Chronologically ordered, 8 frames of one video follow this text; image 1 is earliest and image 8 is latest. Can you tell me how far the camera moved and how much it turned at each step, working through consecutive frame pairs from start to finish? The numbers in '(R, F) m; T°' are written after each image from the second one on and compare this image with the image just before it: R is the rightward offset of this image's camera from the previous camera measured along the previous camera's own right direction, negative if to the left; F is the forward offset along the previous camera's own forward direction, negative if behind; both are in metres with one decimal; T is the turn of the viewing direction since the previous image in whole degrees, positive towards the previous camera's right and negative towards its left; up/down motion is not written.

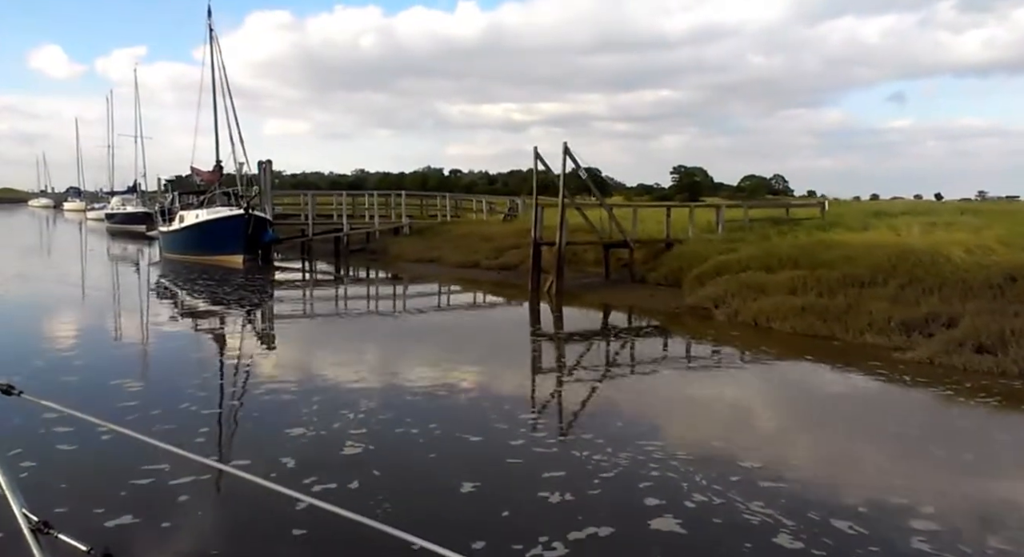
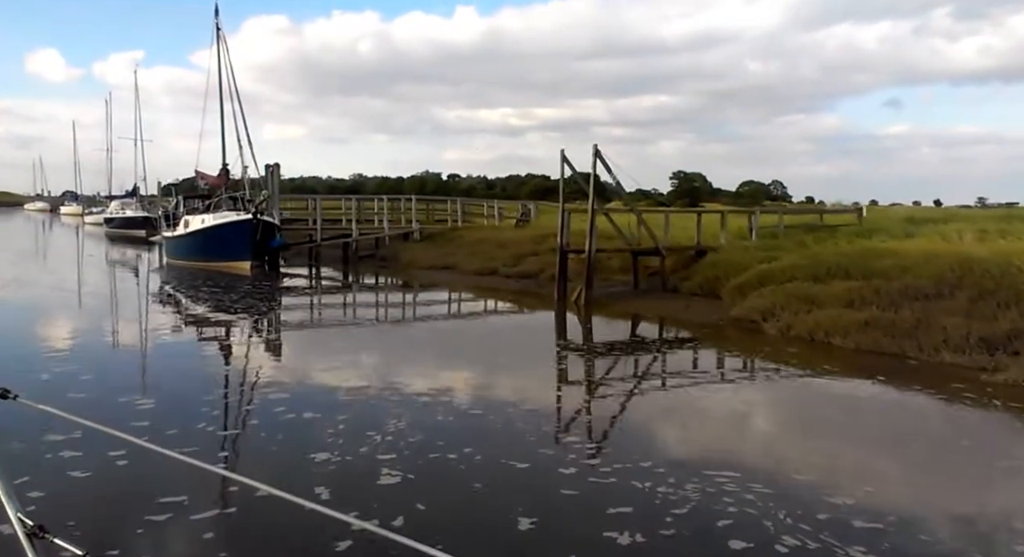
(-0.5, +0.8) m; 0°
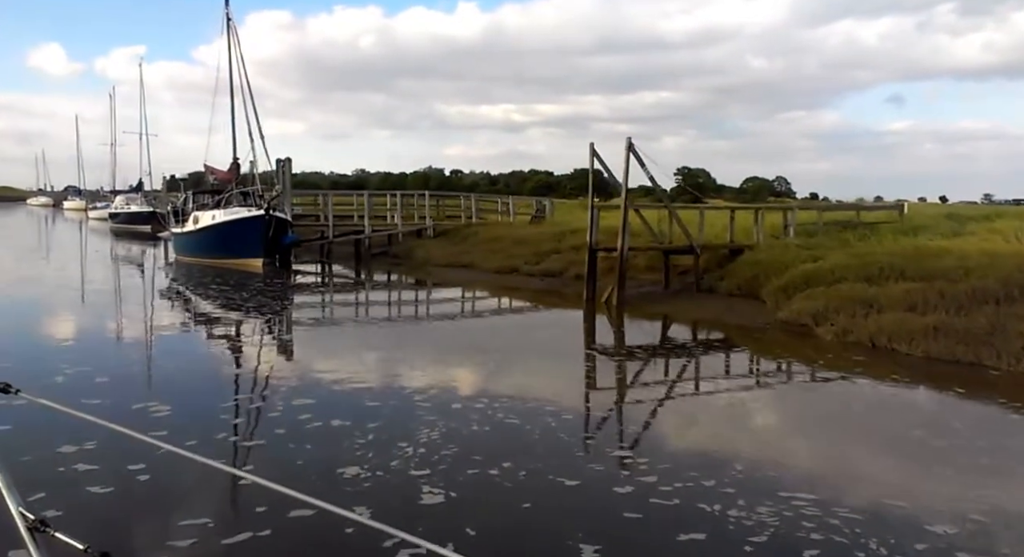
(-0.5, +0.7) m; 0°
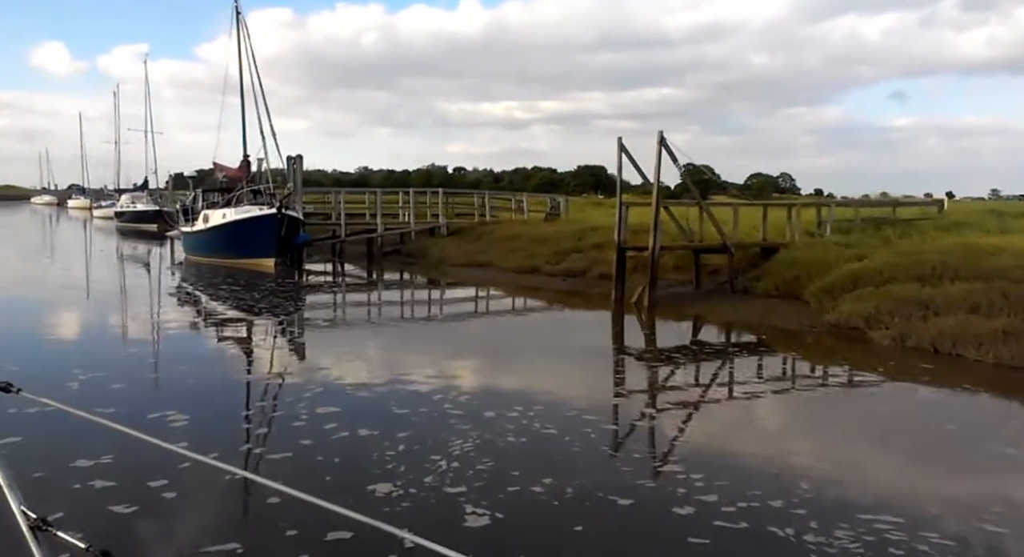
(-0.4, +0.6) m; 0°
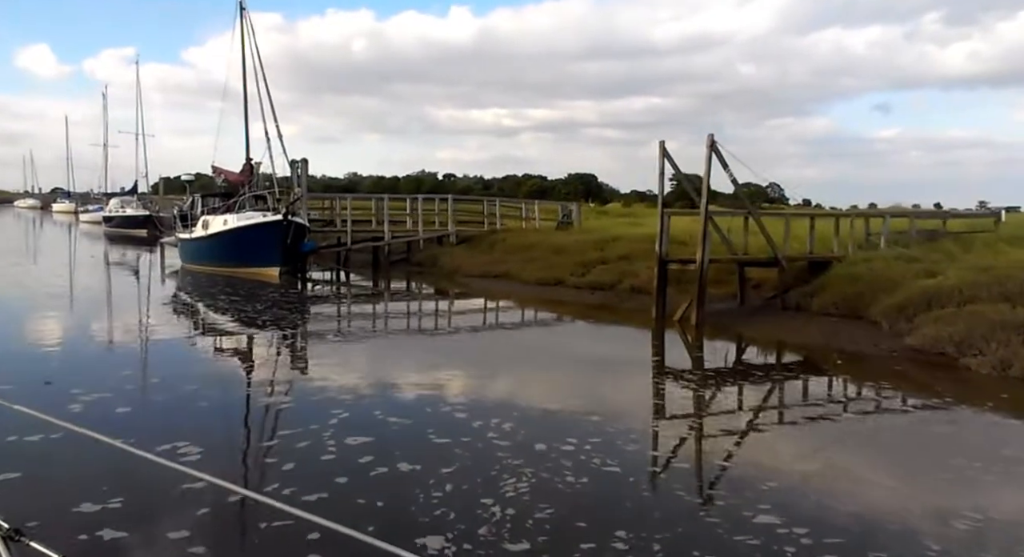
(-0.7, +1.1) m; +1°
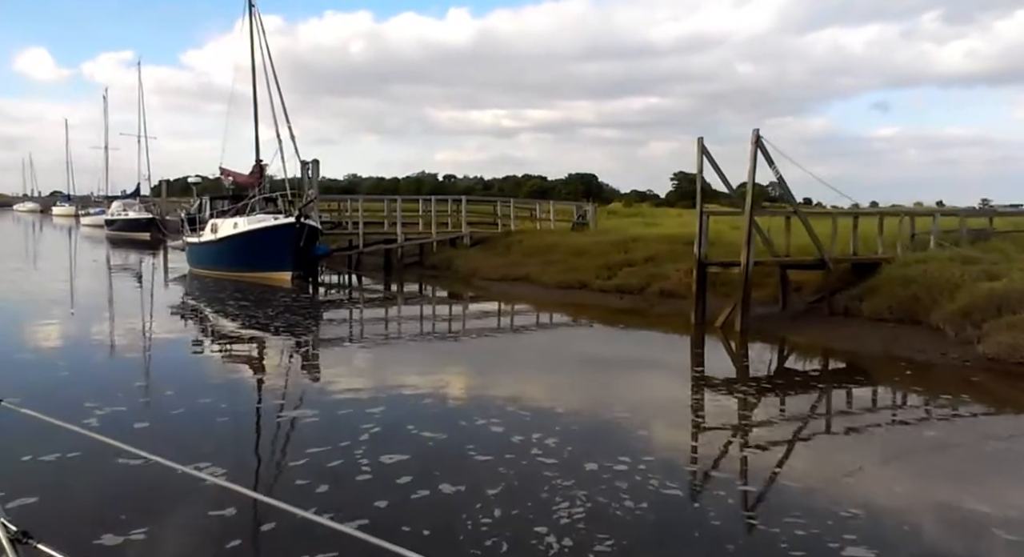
(-0.5, +0.7) m; 0°
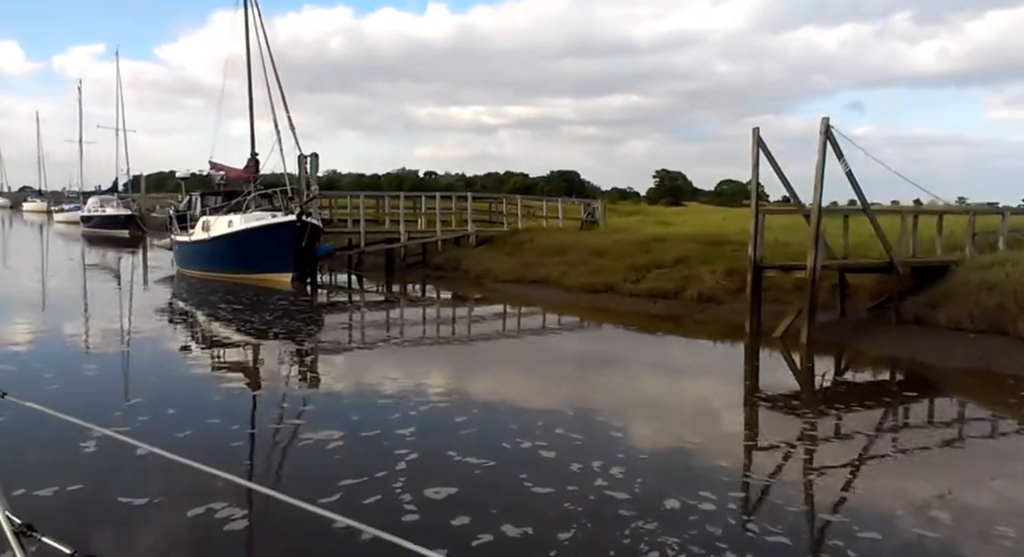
(-0.8, +1.3) m; +1°
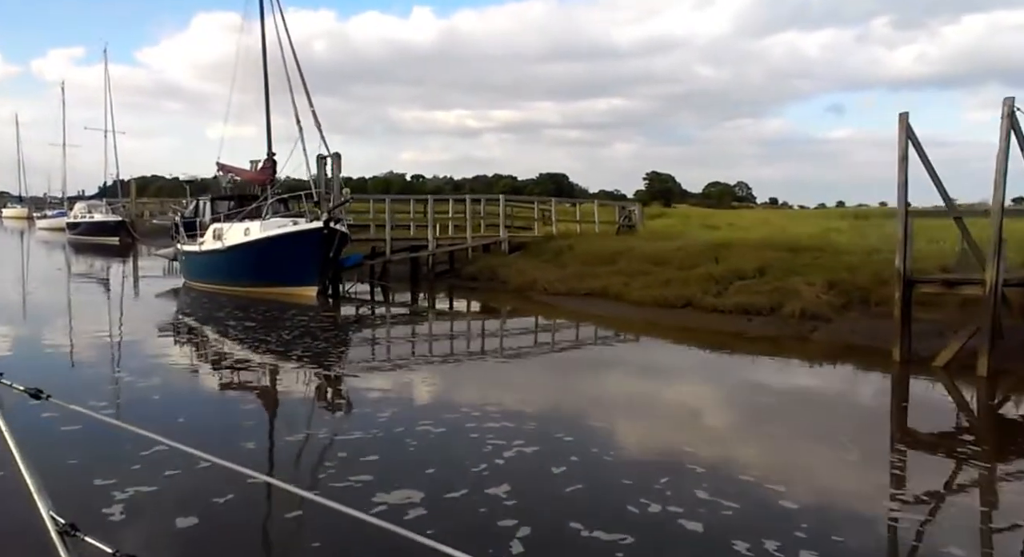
(-1.3, +2.2) m; +1°
